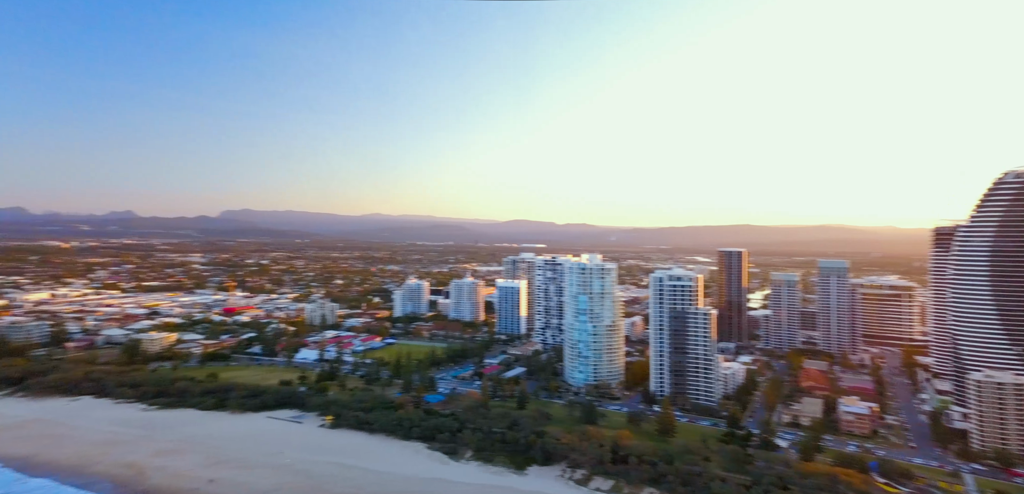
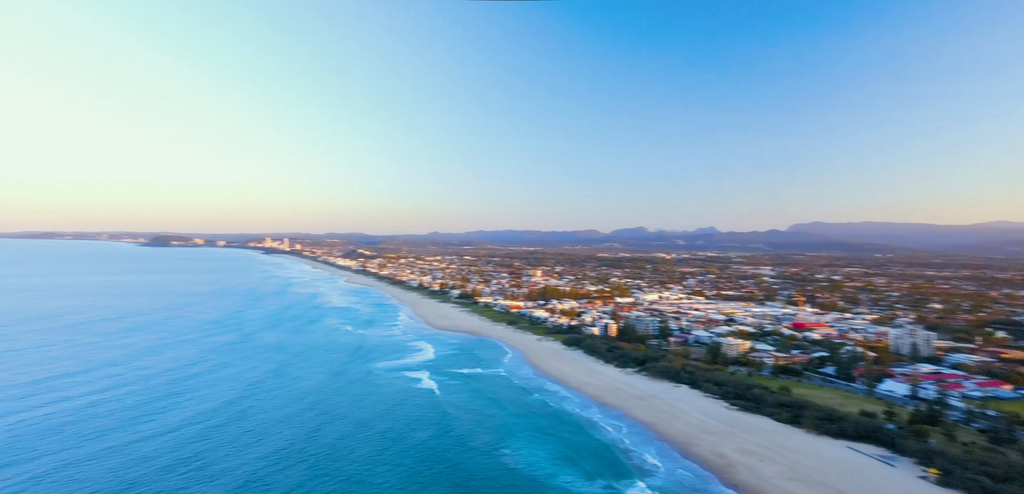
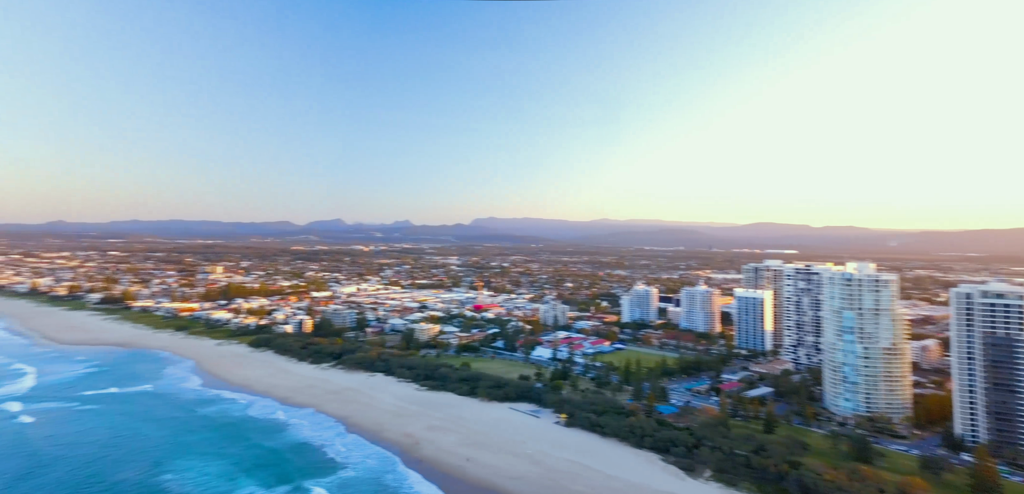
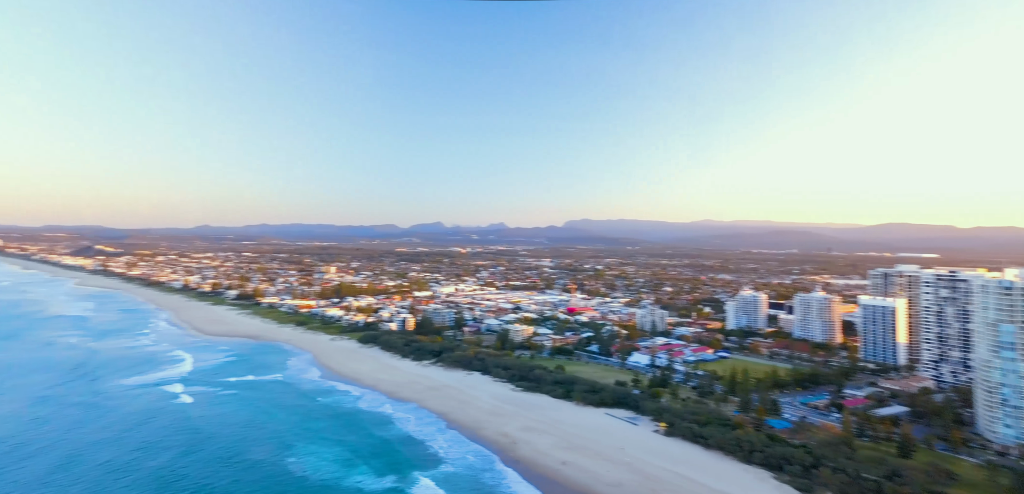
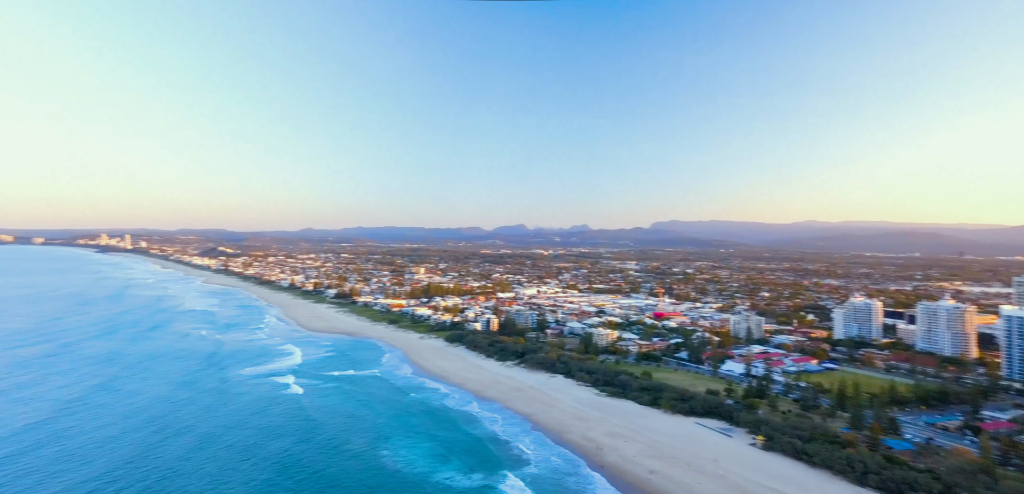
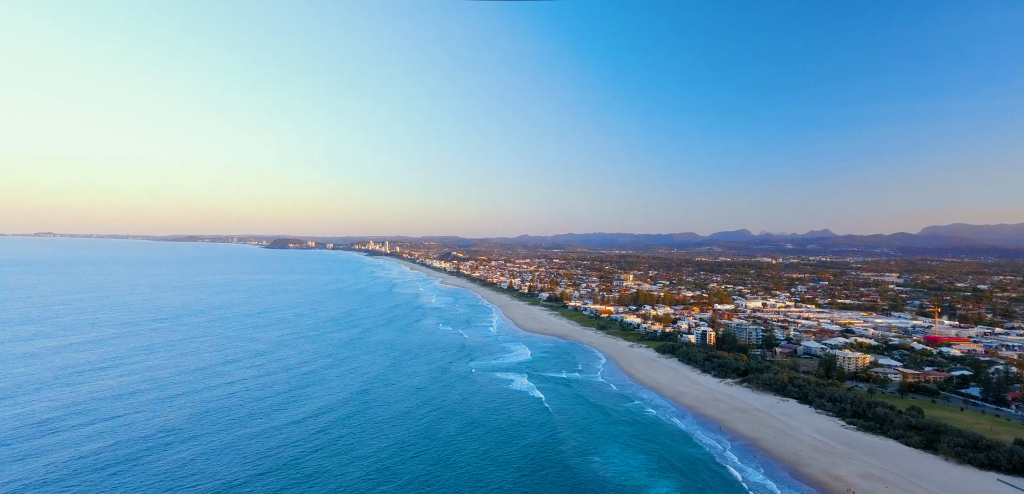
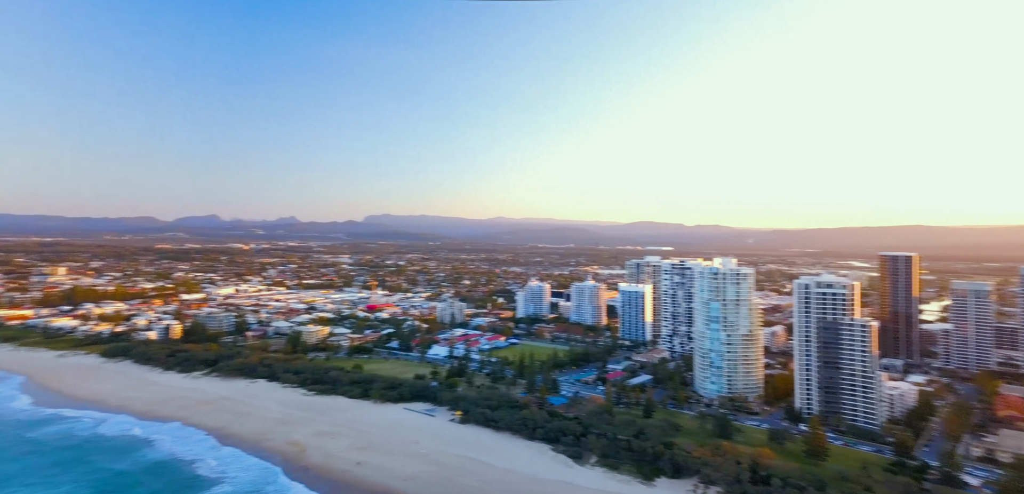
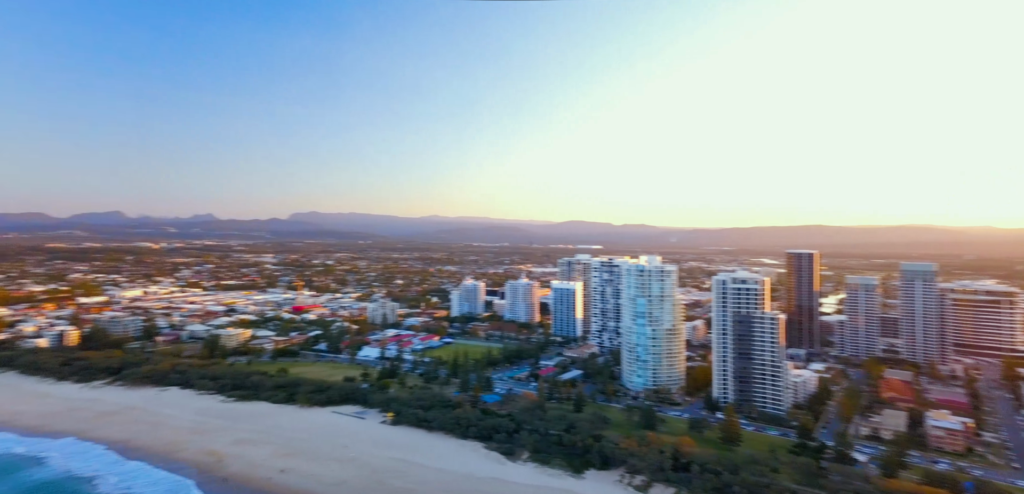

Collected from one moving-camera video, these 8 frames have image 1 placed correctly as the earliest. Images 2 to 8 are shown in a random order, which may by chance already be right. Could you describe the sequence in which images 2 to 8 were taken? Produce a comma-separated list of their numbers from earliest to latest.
8, 7, 3, 4, 5, 2, 6
